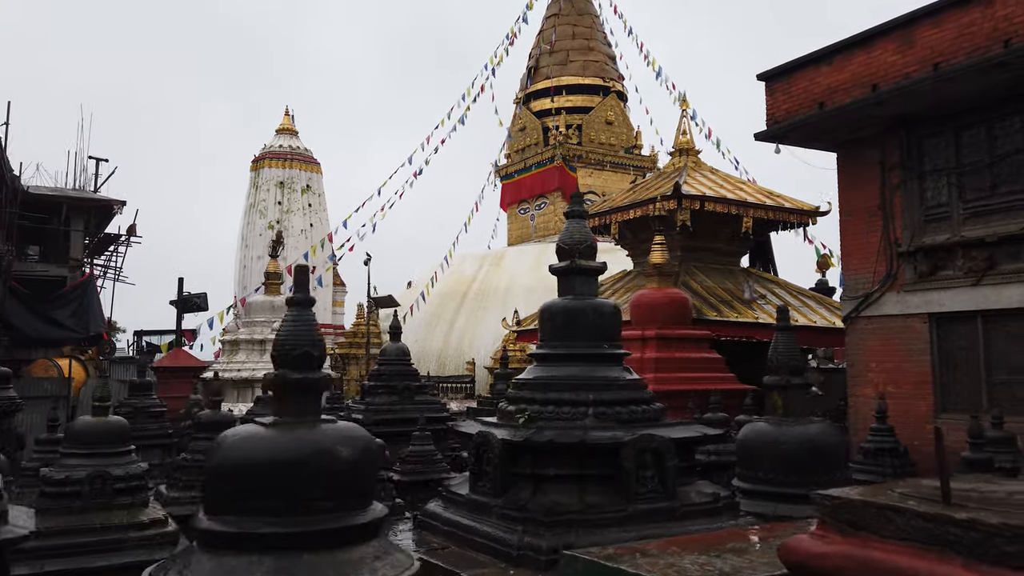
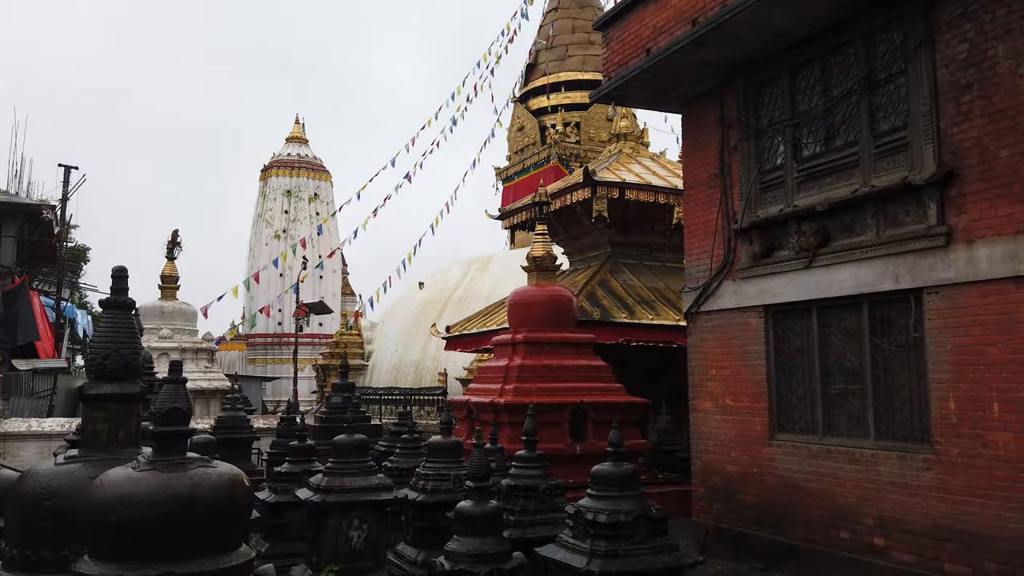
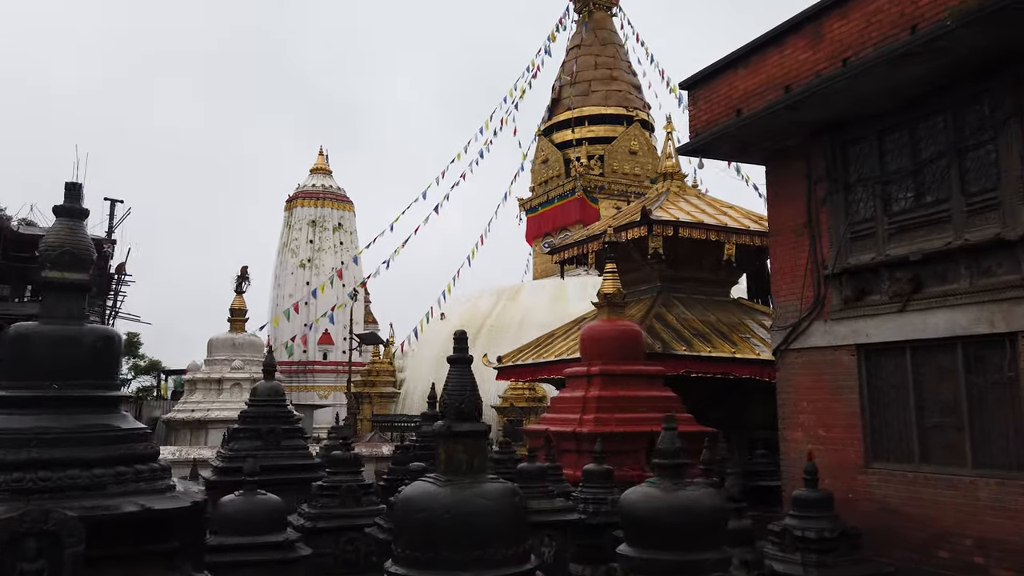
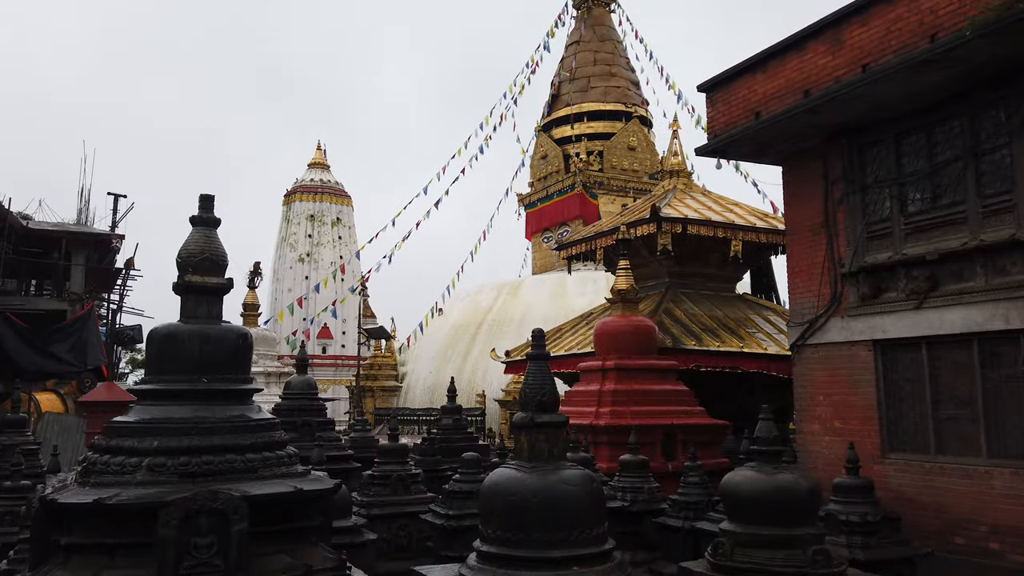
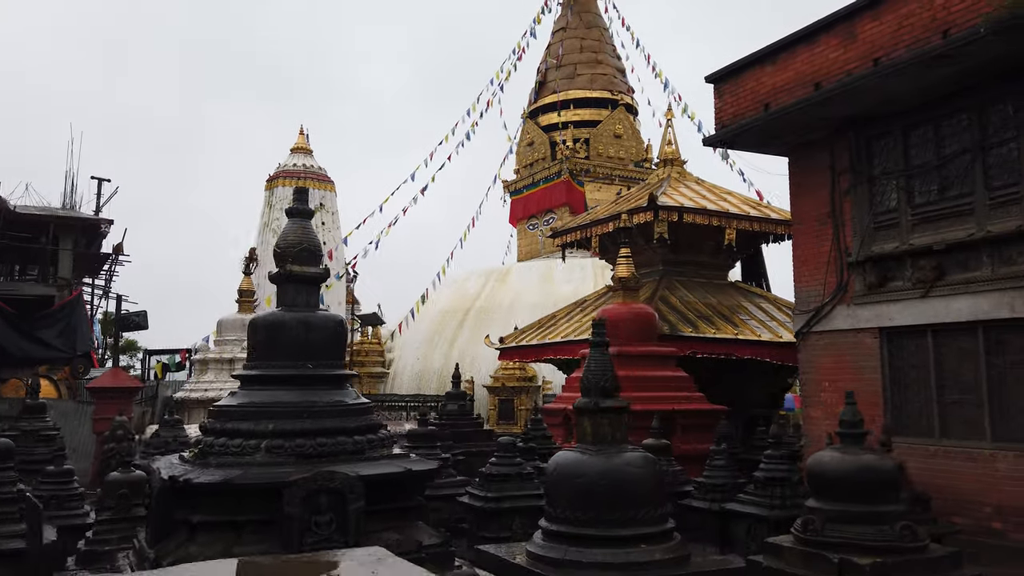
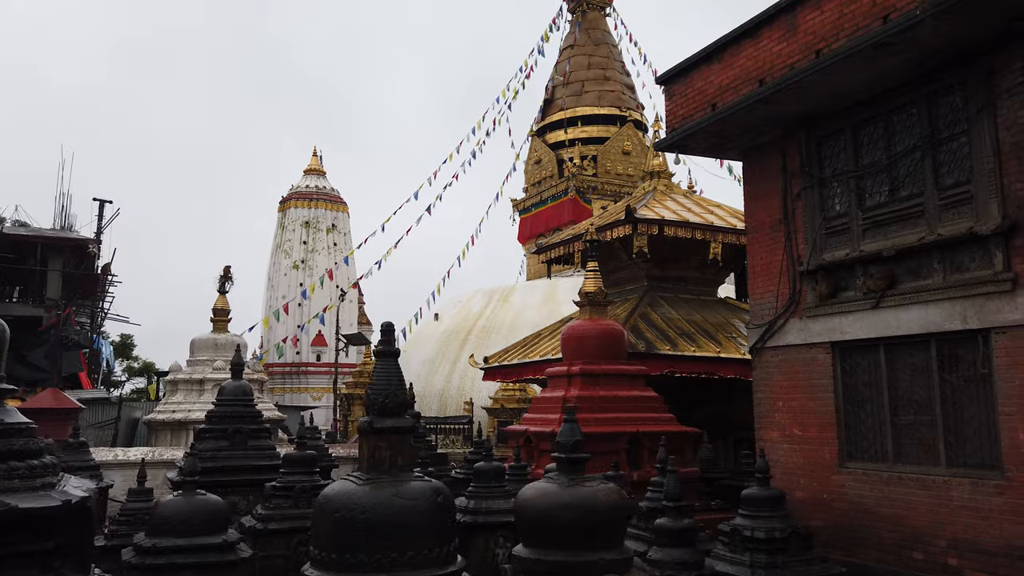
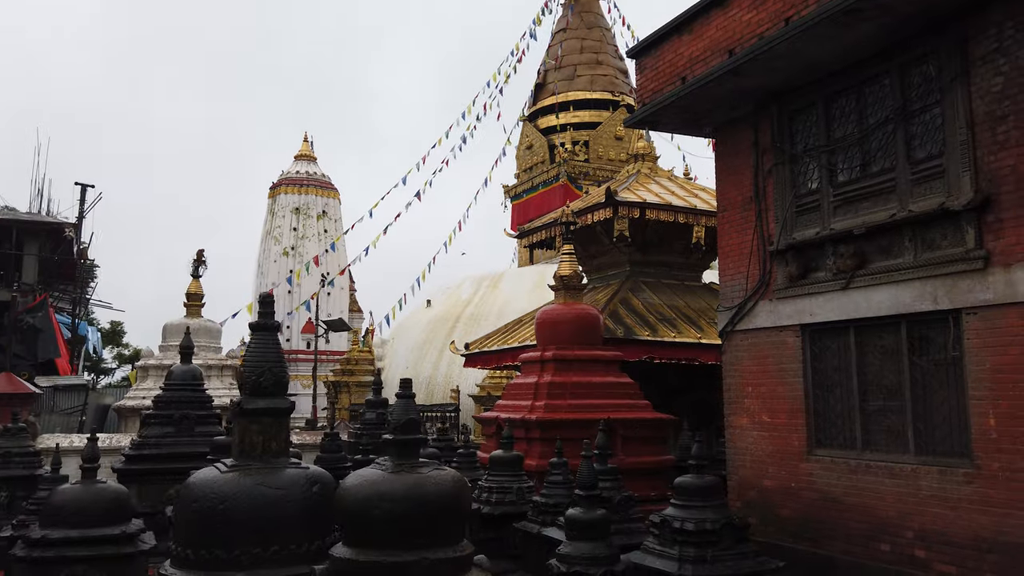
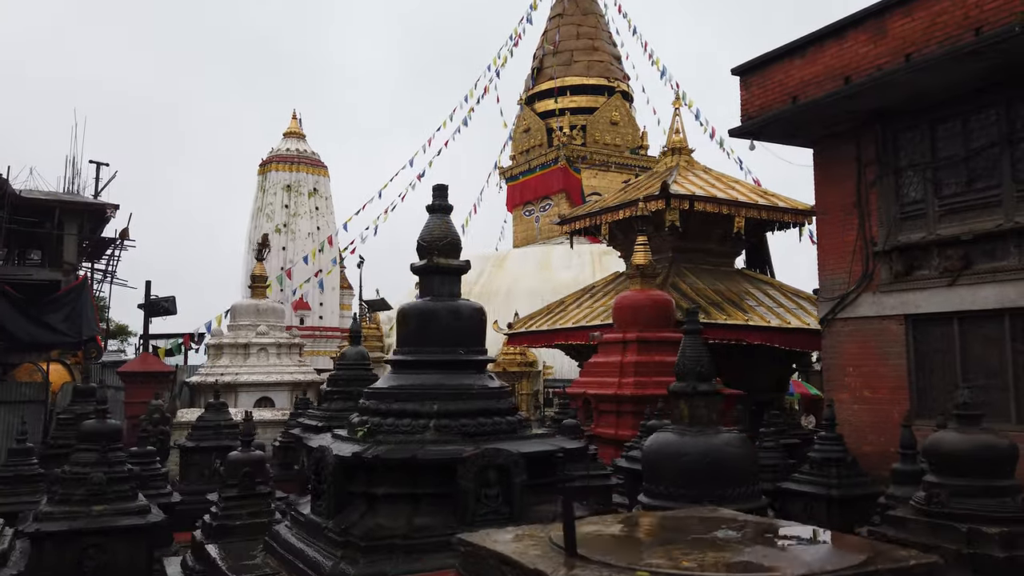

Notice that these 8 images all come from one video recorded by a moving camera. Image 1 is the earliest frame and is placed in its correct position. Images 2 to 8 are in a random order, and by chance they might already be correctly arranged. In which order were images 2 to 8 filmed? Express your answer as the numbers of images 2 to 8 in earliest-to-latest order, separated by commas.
8, 5, 4, 3, 6, 7, 2
